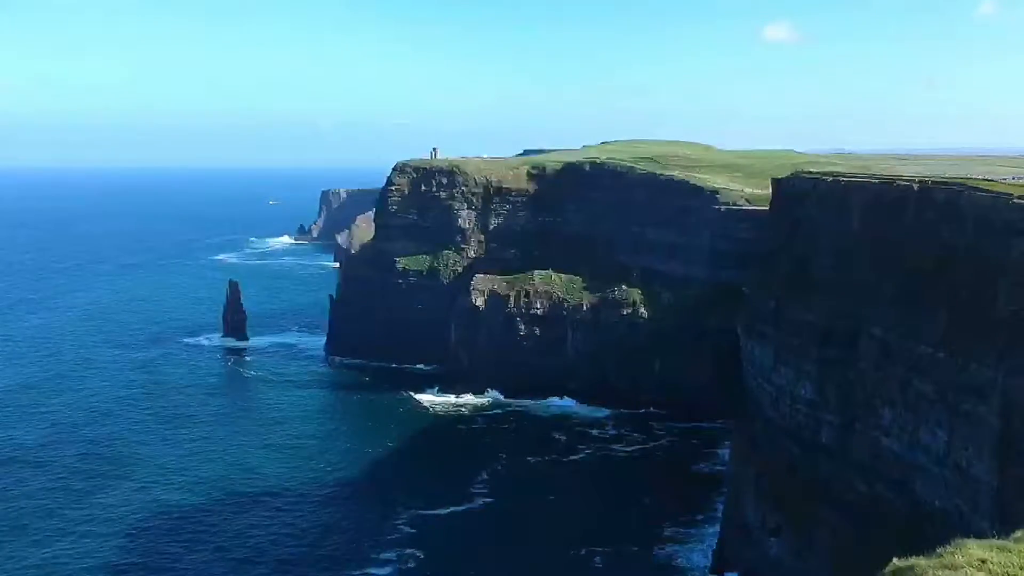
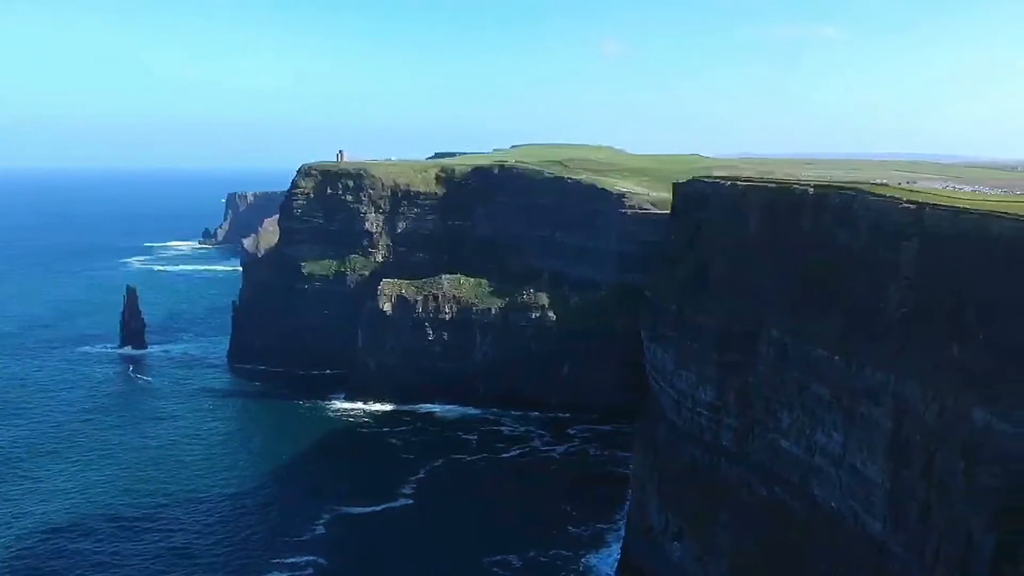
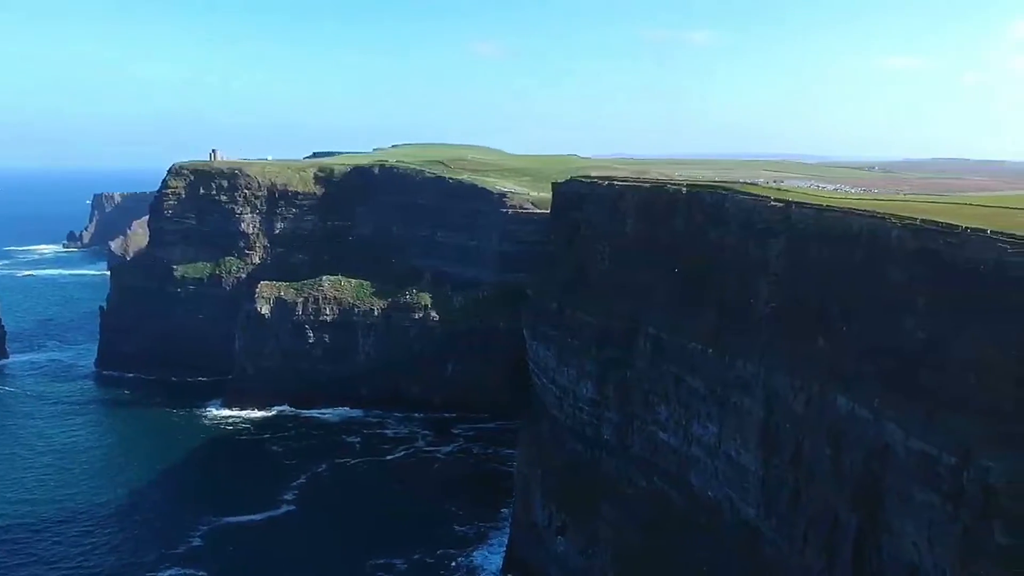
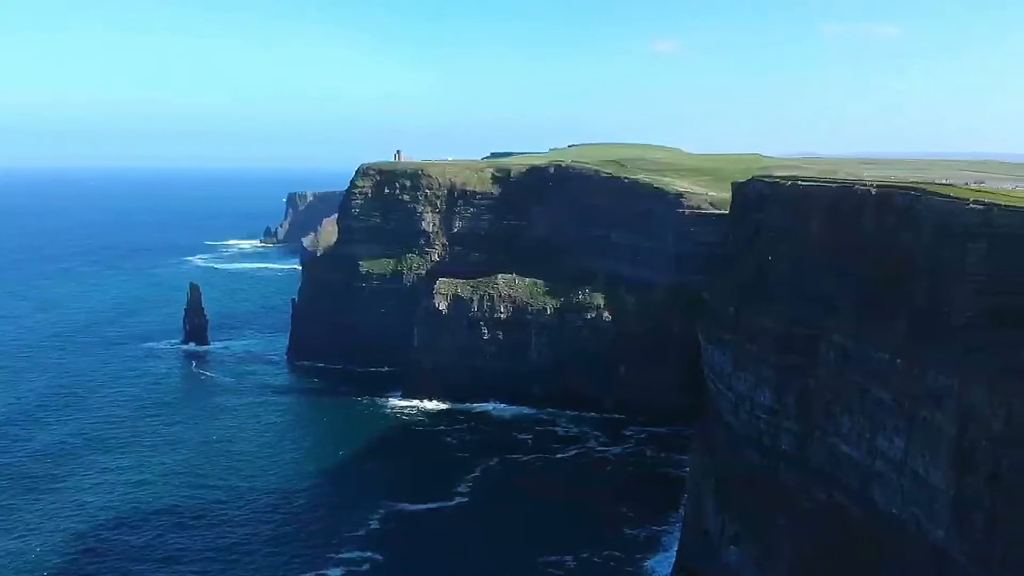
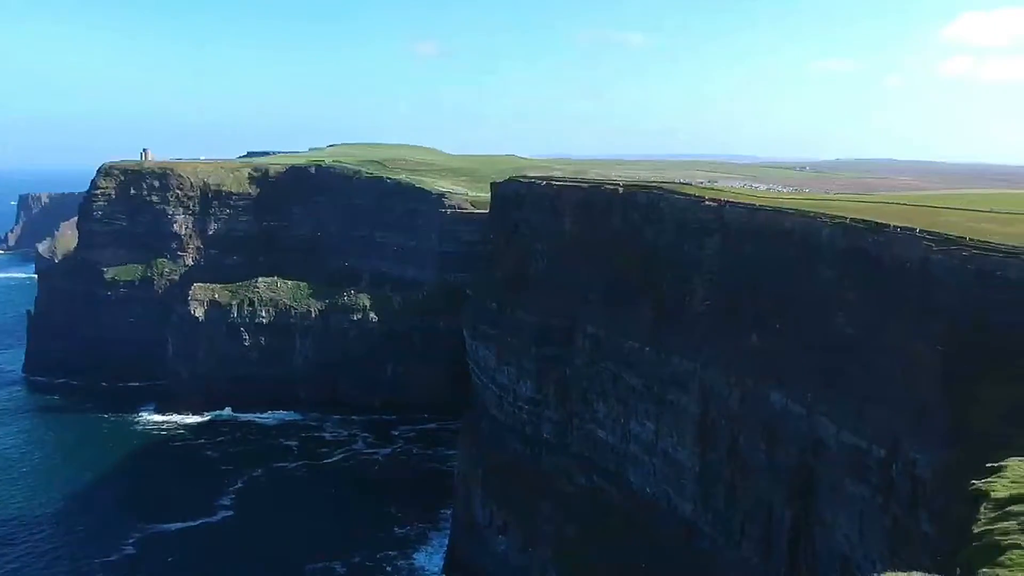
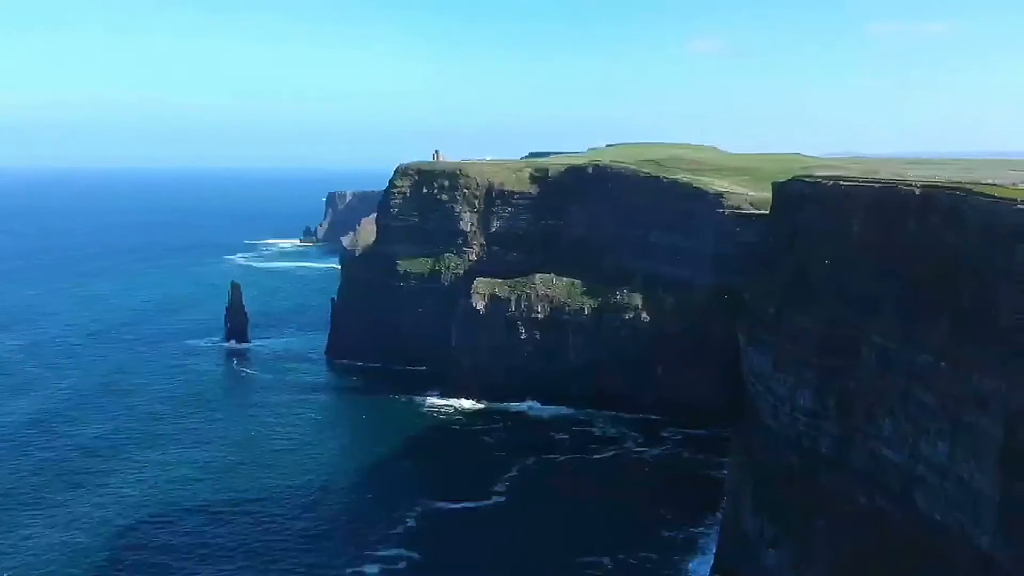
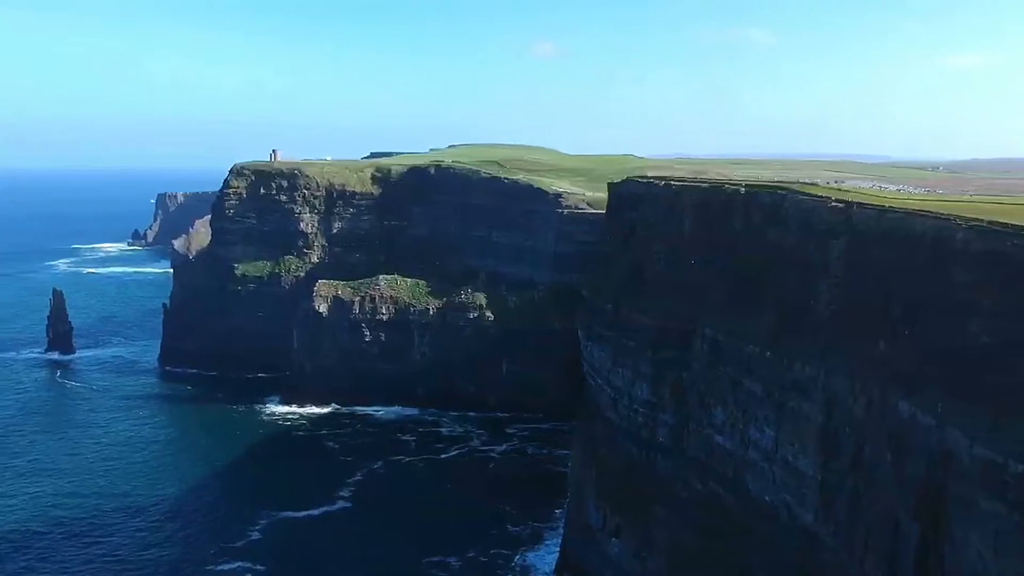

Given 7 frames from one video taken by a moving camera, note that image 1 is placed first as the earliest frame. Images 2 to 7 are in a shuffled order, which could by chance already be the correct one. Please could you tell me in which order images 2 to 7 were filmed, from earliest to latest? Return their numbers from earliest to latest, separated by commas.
6, 4, 2, 7, 3, 5
